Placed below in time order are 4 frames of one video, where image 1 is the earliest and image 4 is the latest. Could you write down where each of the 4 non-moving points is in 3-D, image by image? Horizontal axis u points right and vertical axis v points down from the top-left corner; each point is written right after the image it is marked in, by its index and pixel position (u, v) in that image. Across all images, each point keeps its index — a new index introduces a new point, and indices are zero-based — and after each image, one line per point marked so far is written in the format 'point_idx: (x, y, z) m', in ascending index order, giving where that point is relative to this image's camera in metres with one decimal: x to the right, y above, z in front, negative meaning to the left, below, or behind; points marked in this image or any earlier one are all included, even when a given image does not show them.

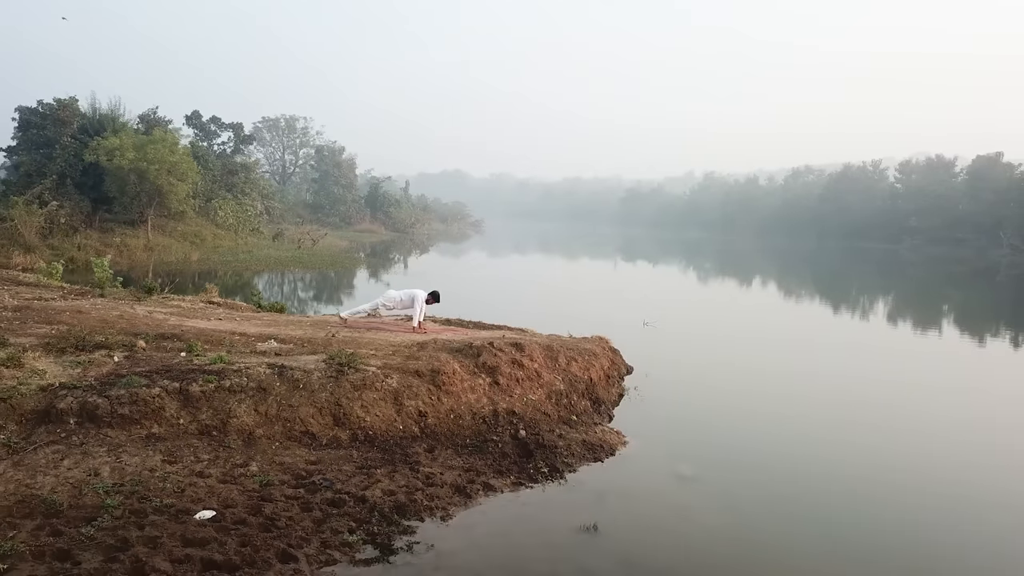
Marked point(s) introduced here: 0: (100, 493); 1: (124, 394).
0: (-3.2, -1.6, +4.8) m
1: (-3.7, -1.0, +5.9) m
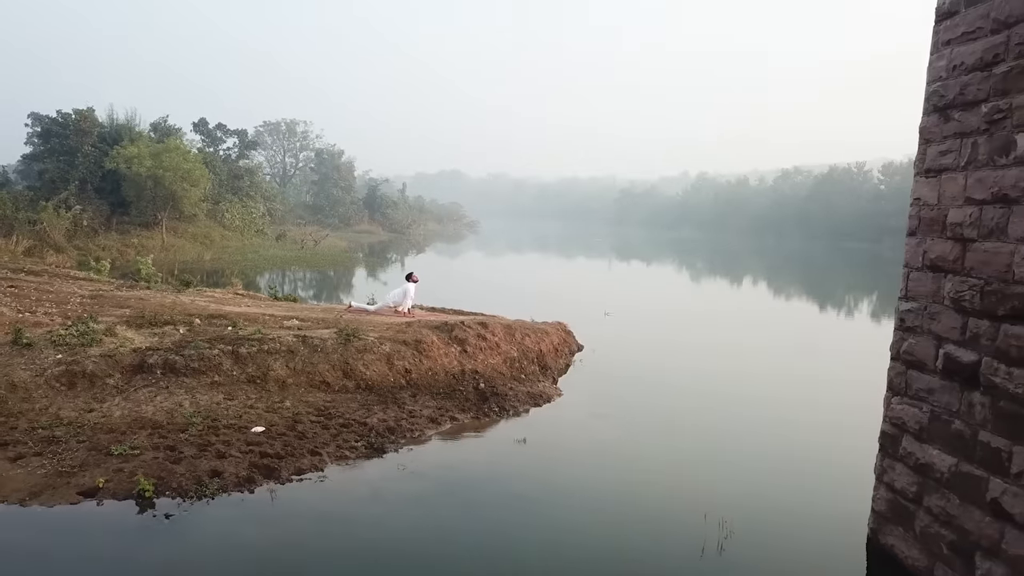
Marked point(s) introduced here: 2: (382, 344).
0: (-3.7, -1.5, +7.1) m
1: (-4.2, -0.8, +8.1) m
2: (-1.9, -0.8, +9.2) m
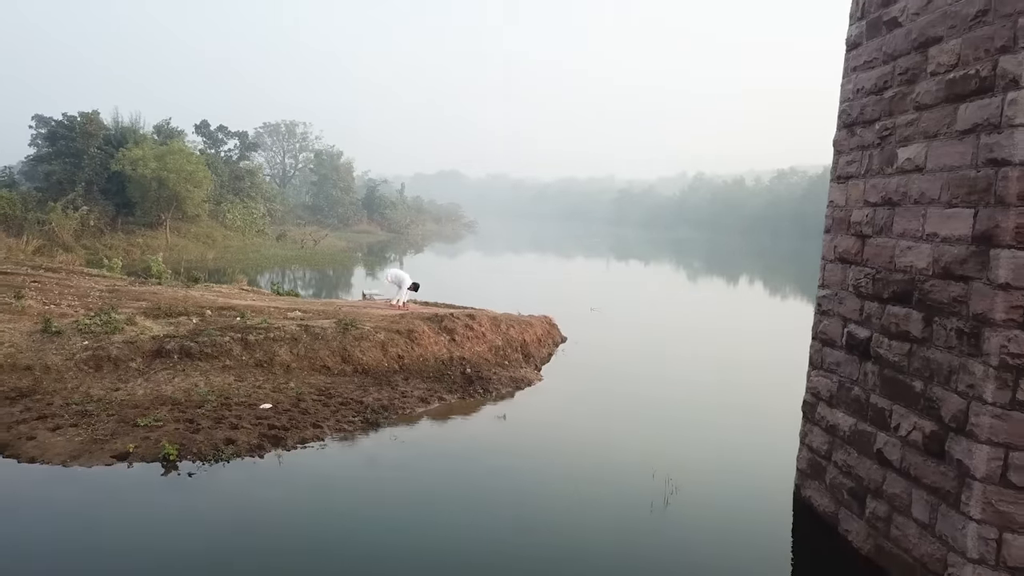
0: (-4.0, -1.4, +7.9) m
1: (-4.5, -0.7, +9.0) m
2: (-2.2, -0.7, +10.0) m
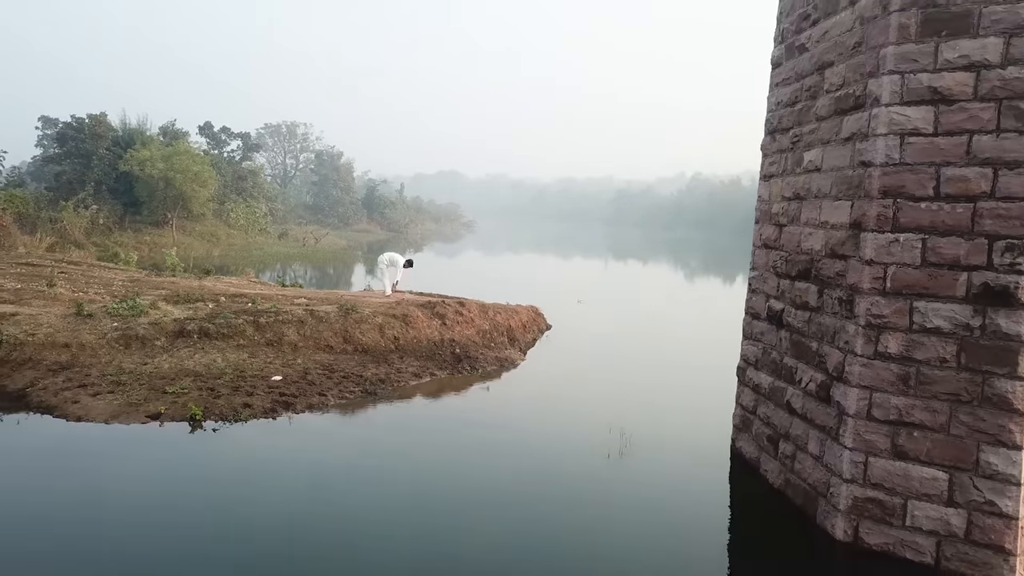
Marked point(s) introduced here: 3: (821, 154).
0: (-4.2, -1.2, +9.0) m
1: (-4.7, -0.5, +10.0) m
2: (-2.4, -0.5, +11.1) m
3: (+2.9, +1.2, +5.7) m
